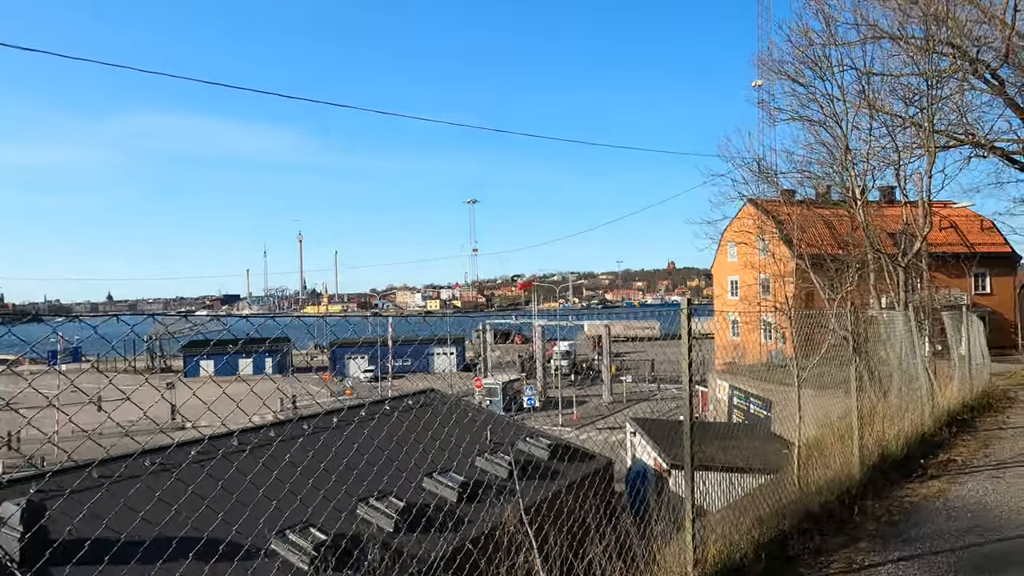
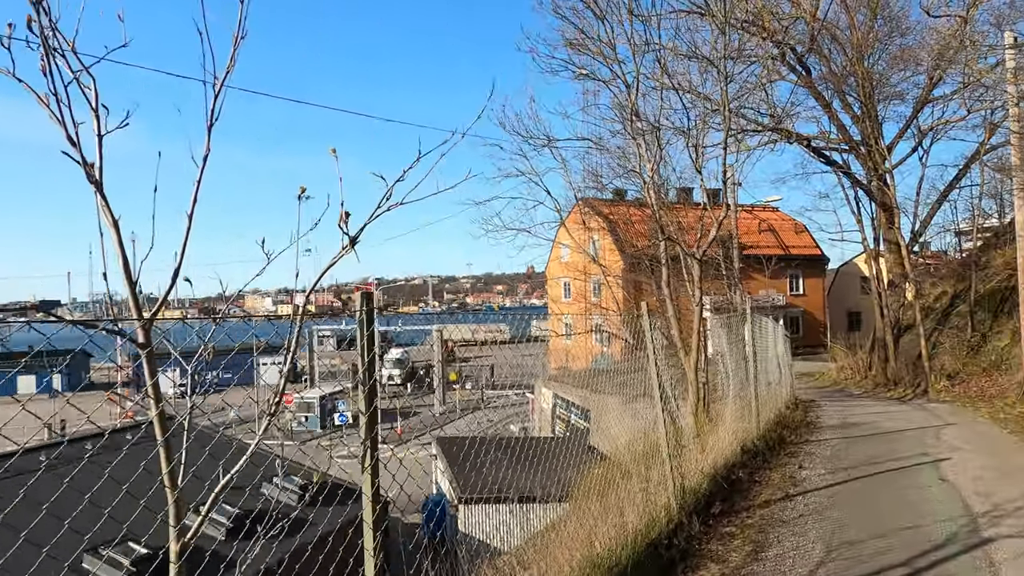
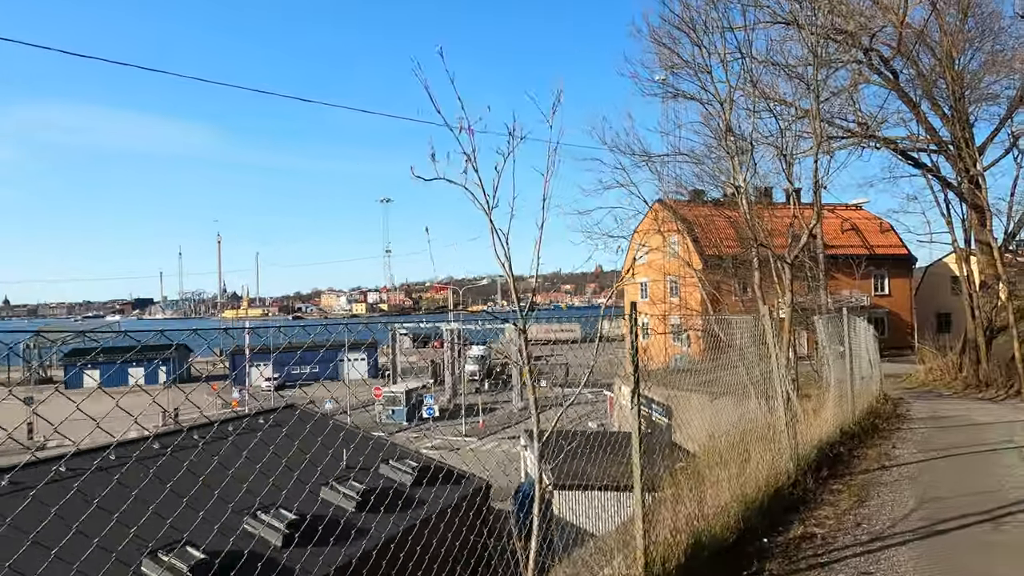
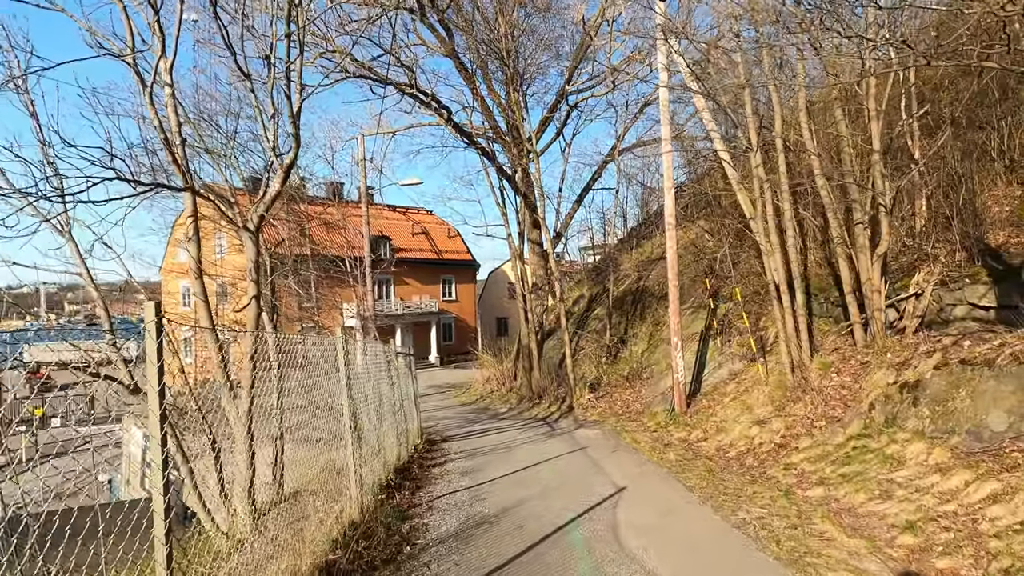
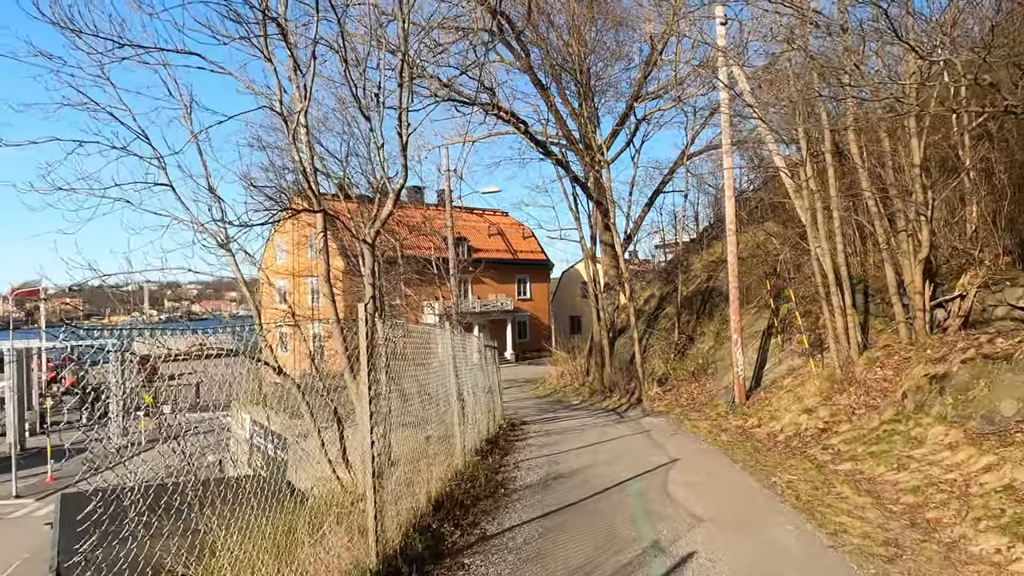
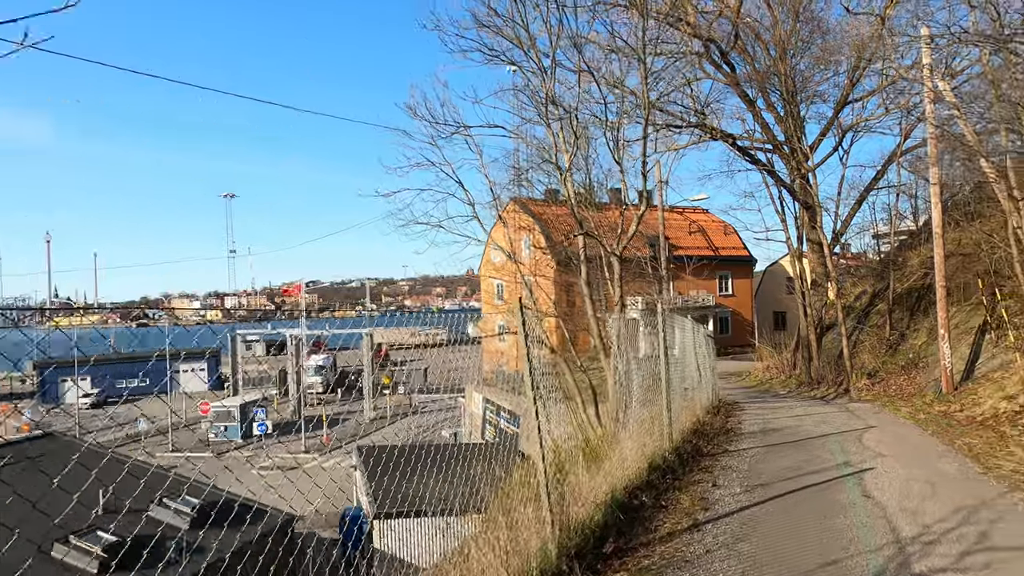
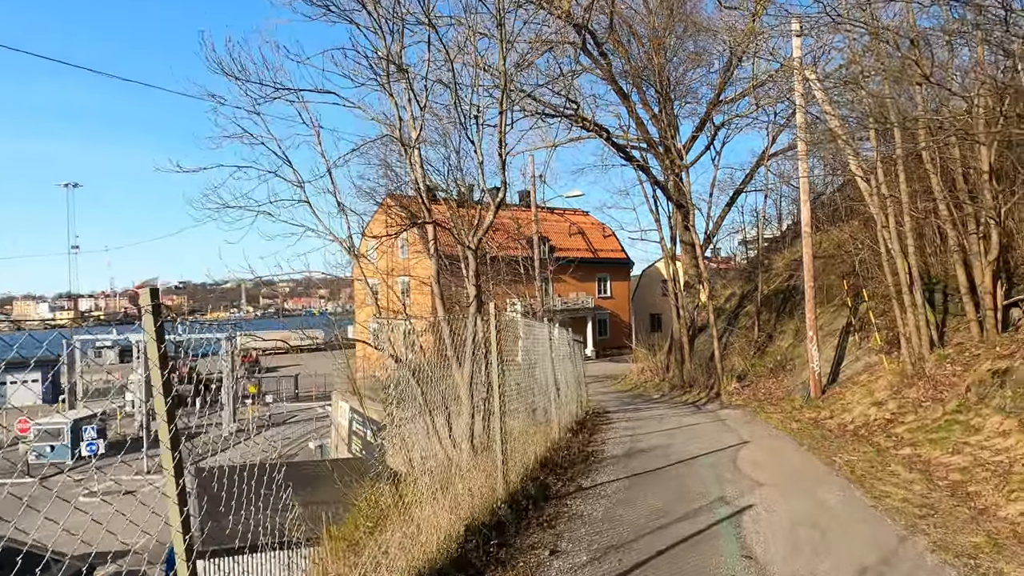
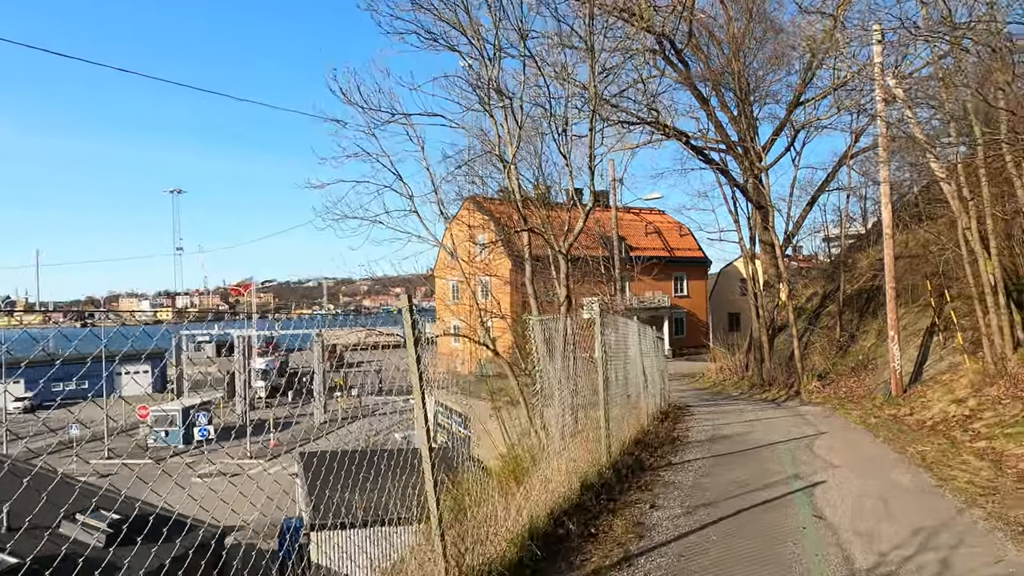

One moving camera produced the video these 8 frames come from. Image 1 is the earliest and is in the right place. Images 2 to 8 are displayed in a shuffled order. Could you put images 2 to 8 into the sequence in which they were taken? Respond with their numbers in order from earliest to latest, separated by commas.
3, 2, 6, 8, 7, 5, 4
